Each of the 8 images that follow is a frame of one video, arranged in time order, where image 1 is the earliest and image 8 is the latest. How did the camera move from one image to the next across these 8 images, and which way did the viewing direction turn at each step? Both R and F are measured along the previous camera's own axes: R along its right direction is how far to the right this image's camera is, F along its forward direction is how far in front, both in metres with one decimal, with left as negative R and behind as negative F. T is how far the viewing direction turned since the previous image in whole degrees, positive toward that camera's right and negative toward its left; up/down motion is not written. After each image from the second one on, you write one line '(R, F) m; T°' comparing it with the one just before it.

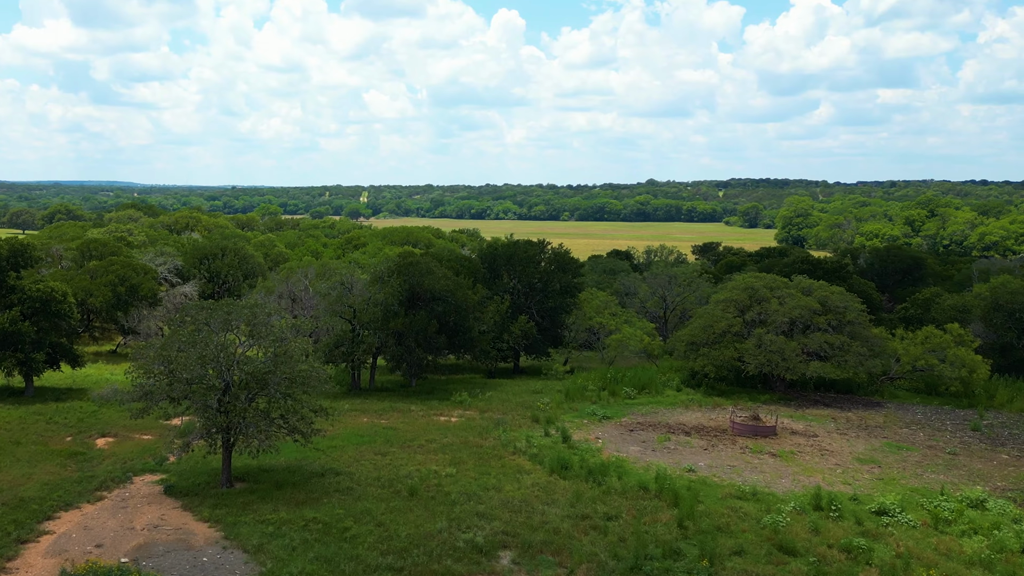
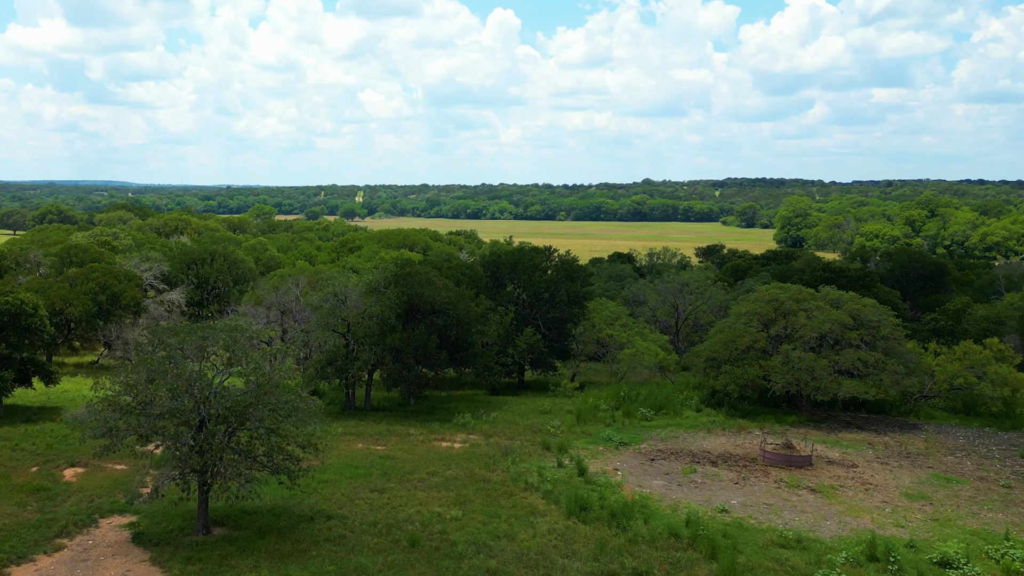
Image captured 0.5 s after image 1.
(-0.3, +2.2) m; 0°
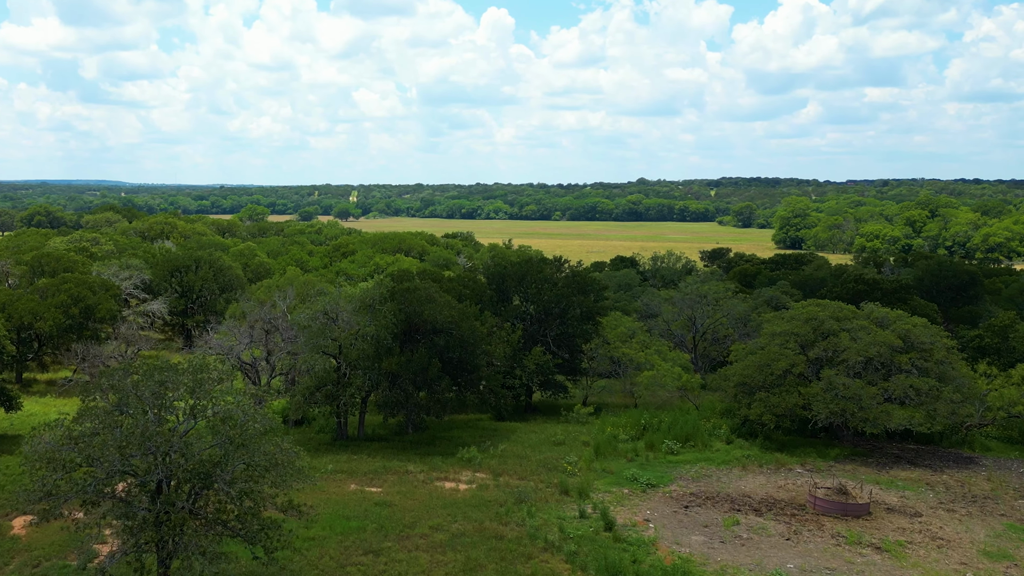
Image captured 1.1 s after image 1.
(-0.3, +2.9) m; 0°
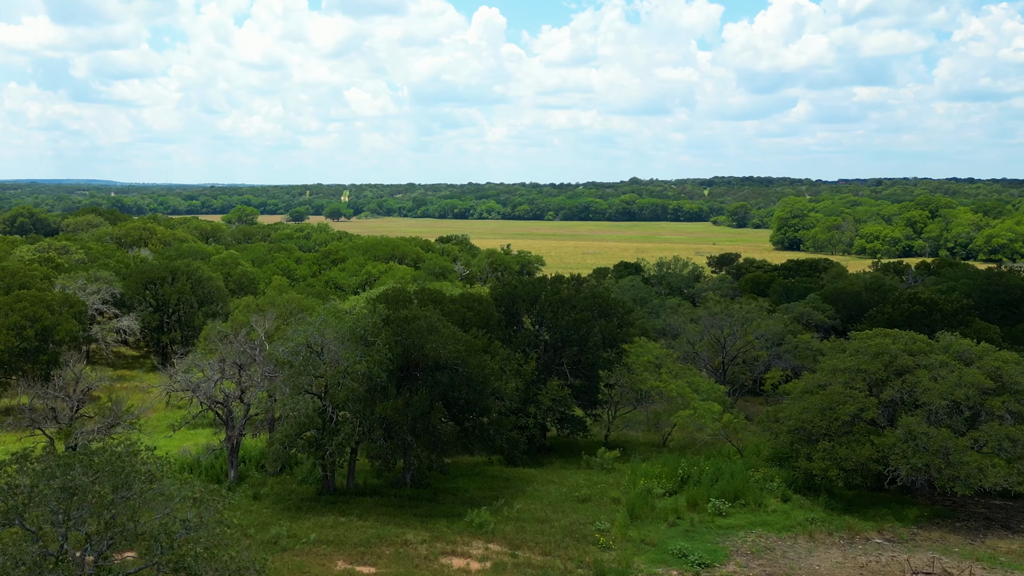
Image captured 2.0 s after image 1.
(-0.4, +3.9) m; 0°
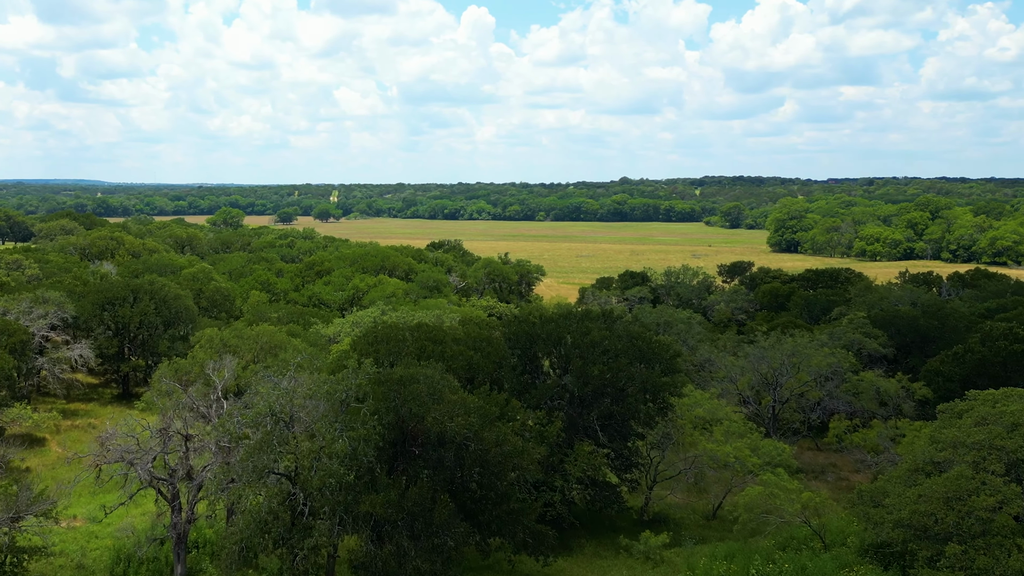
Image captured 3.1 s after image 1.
(-0.5, +5.1) m; 0°
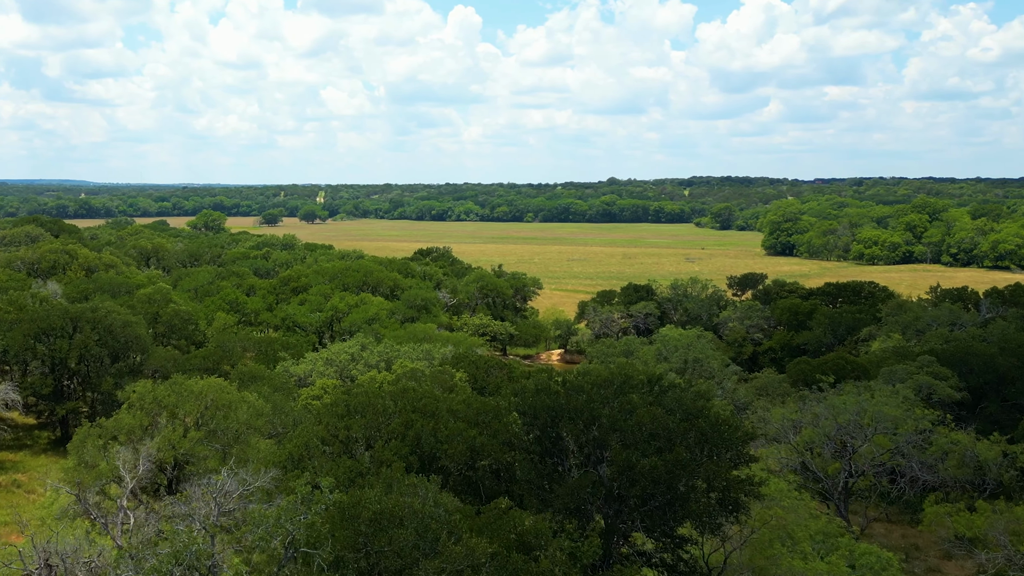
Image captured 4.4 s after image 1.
(-0.4, +5.6) m; +1°
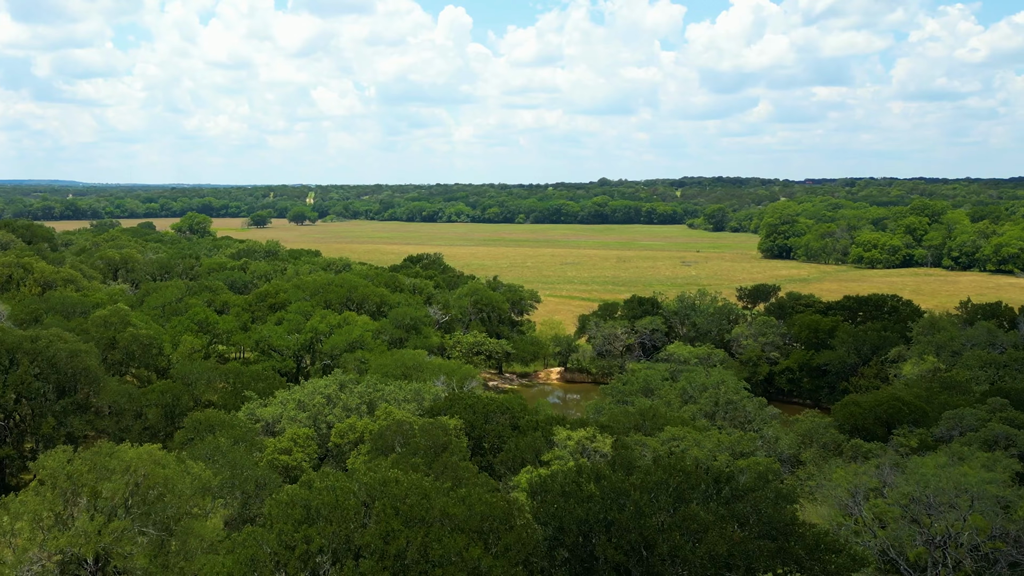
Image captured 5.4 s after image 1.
(-0.3, +4.5) m; 0°
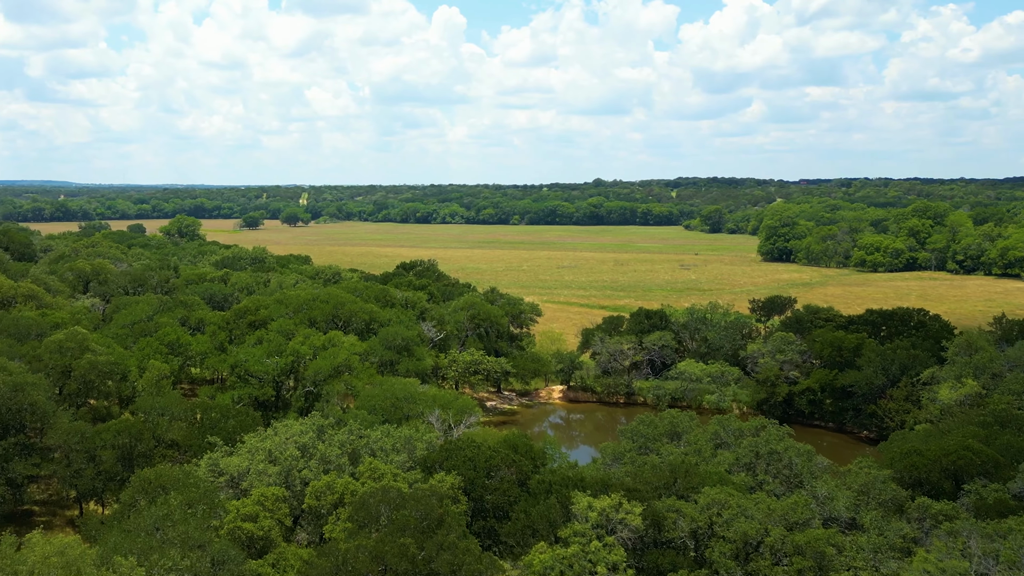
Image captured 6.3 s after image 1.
(-0.2, +4.0) m; 0°
